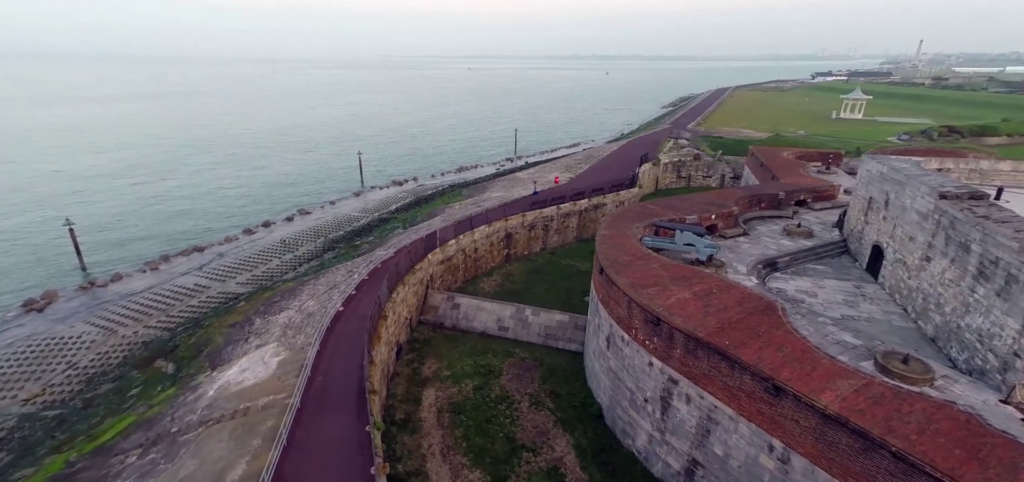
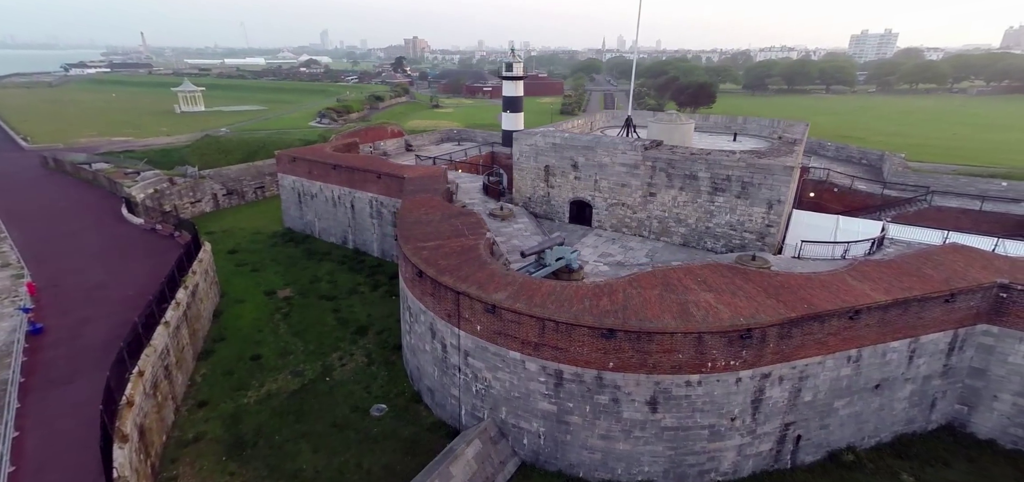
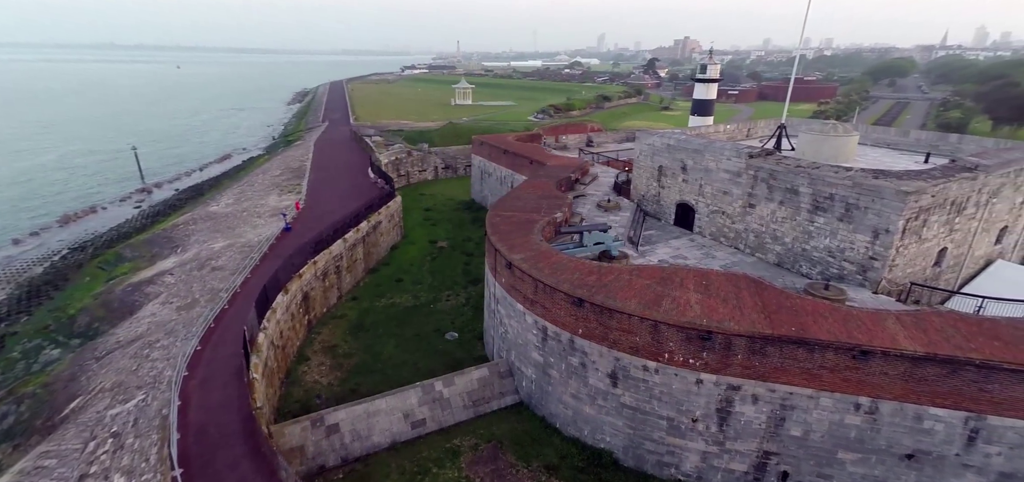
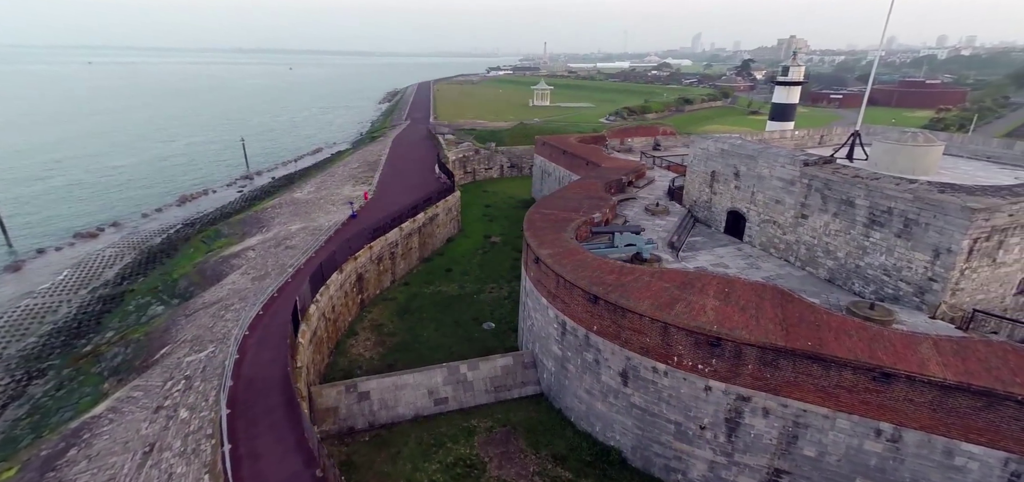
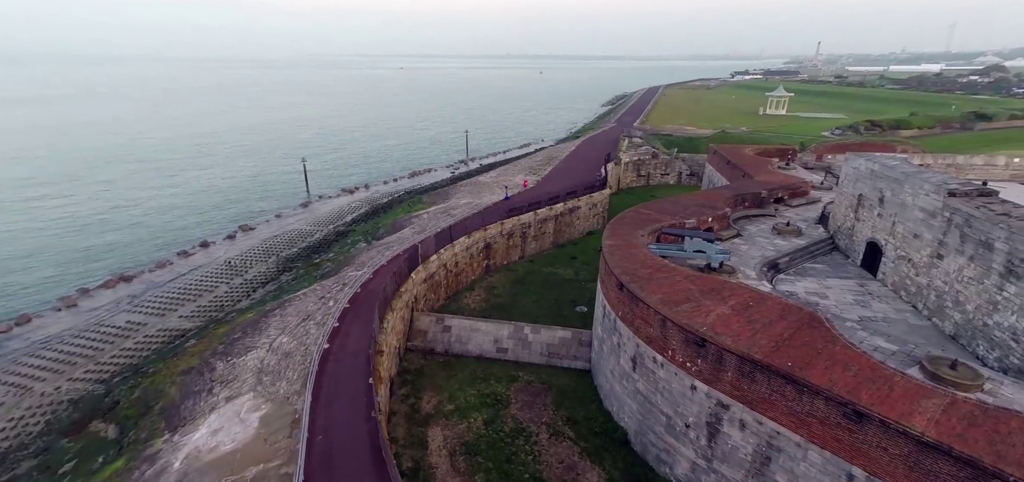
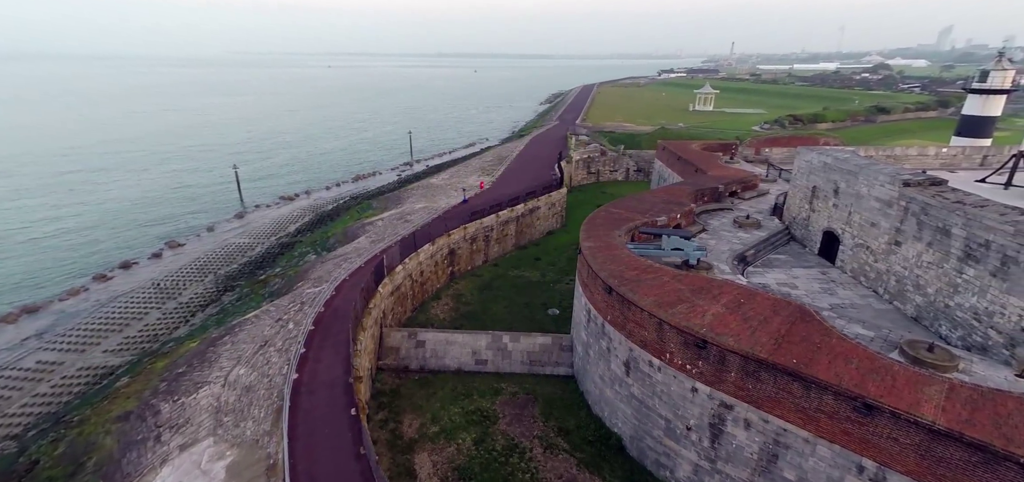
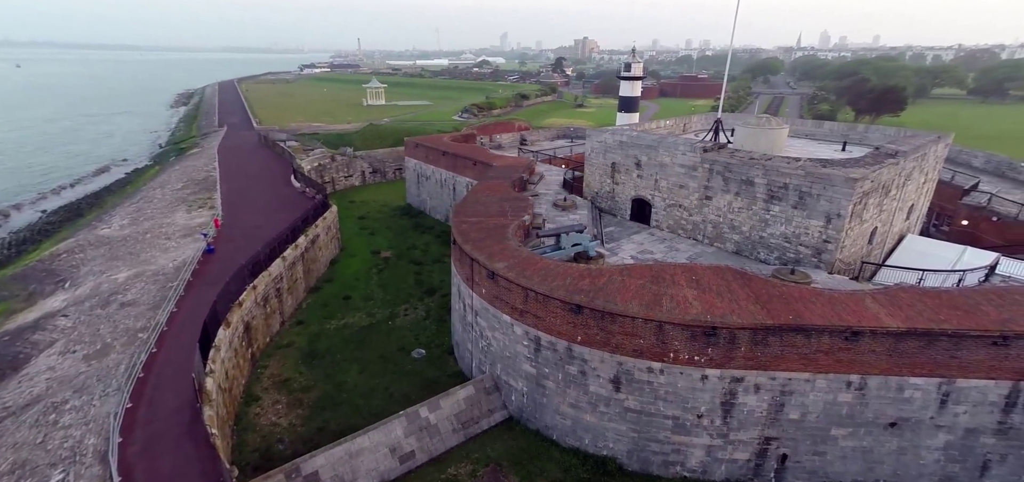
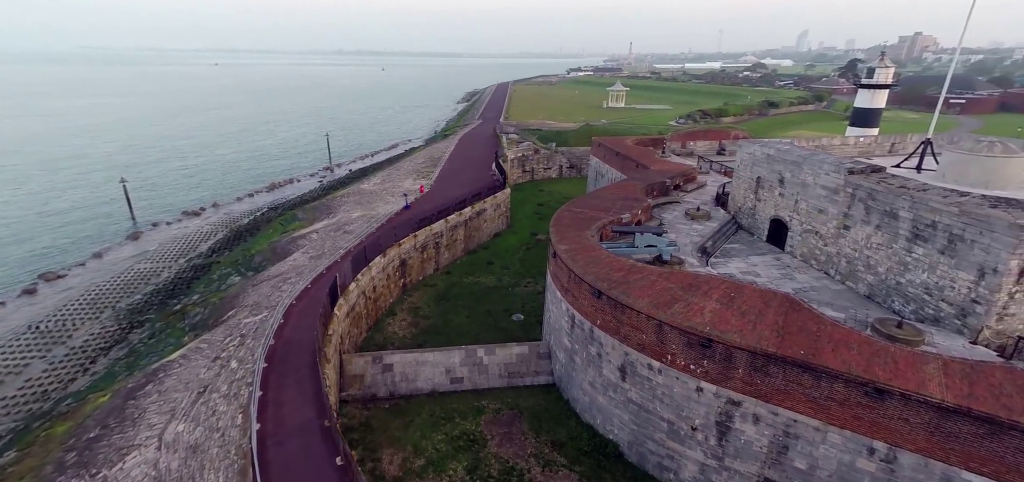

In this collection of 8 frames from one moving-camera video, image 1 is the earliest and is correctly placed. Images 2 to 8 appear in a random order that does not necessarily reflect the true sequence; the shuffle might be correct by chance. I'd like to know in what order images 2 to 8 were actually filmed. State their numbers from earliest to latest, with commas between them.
5, 6, 8, 4, 3, 7, 2
